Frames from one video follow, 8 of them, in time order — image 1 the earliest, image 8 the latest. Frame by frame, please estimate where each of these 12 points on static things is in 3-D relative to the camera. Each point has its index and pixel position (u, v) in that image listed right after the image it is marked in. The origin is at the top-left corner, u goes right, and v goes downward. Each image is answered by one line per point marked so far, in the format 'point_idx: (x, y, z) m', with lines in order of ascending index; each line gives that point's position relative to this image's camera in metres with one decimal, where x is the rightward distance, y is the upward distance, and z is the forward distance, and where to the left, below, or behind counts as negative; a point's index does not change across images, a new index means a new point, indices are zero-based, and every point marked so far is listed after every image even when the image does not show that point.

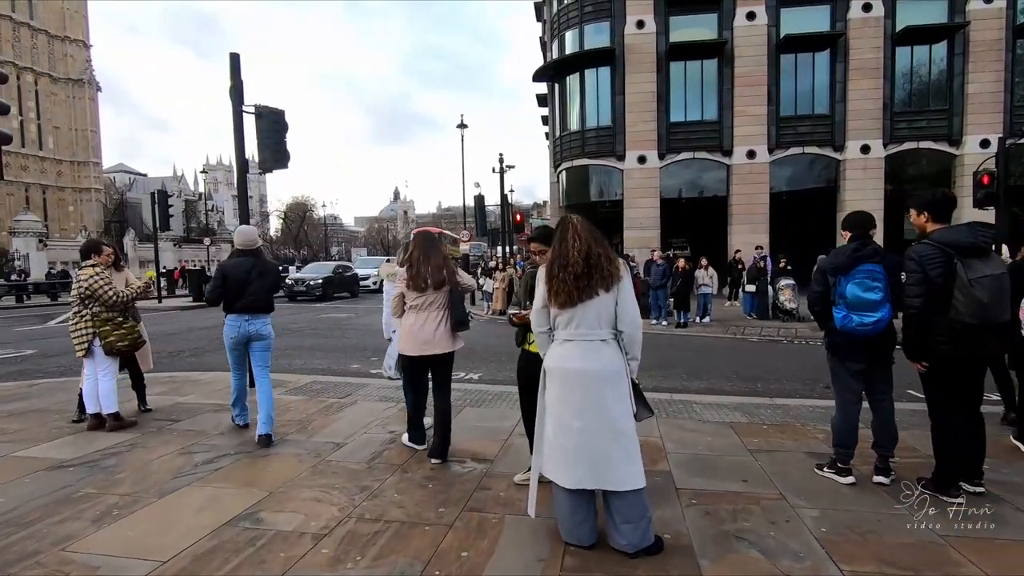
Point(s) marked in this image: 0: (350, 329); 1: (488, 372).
0: (-4.2, -1.1, +14.1) m
1: (-0.4, -1.4, +8.6) m
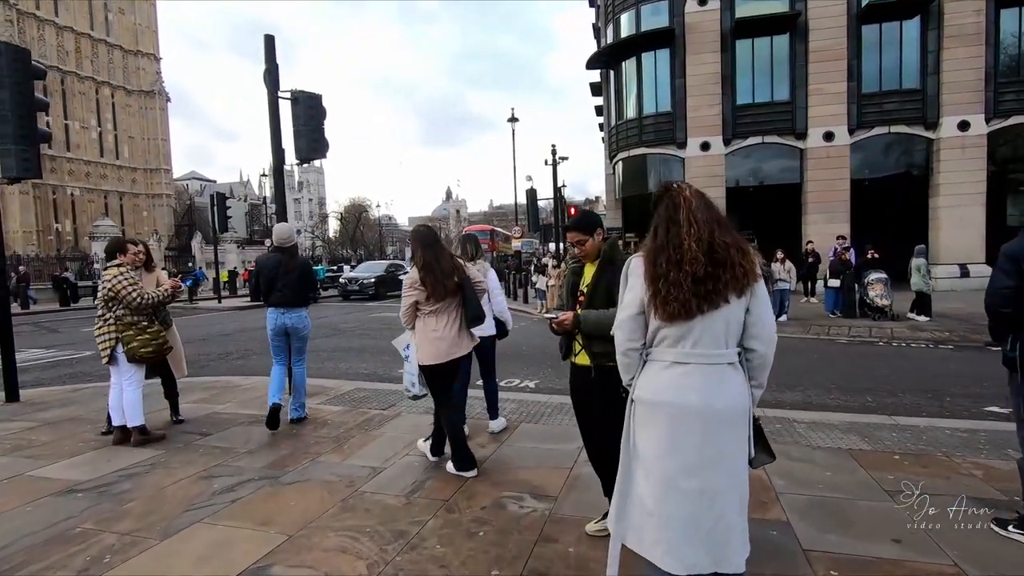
0: (-2.8, -1.1, +13.6) m
1: (+0.5, -1.3, +7.8) m
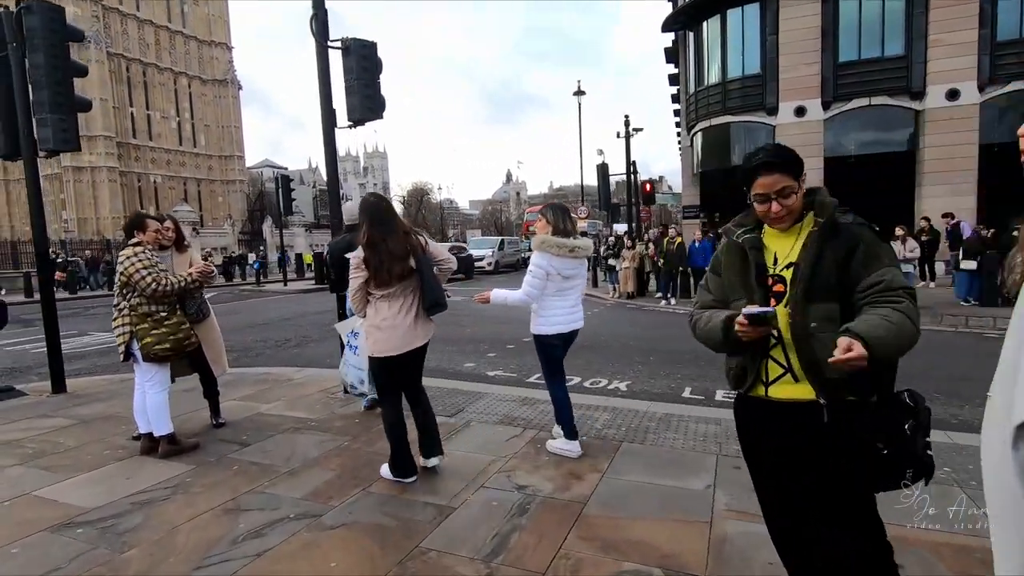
0: (-1.1, -0.7, +12.7) m
1: (+1.5, -1.1, +6.5) m
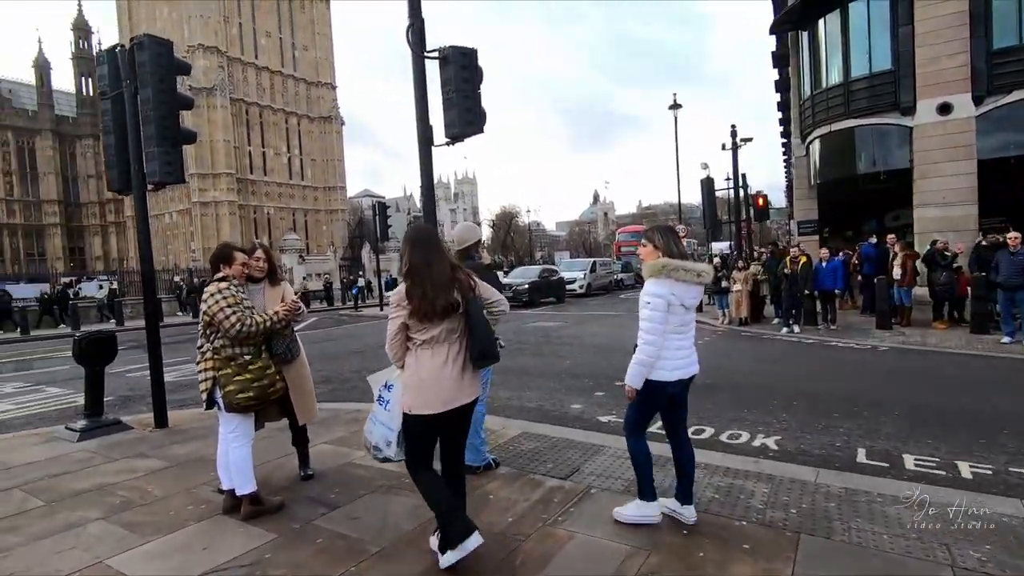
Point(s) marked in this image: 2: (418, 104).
0: (+1.1, -1.3, +11.8) m
1: (+2.7, -1.4, +5.3) m
2: (-1.0, +2.0, +5.7) m
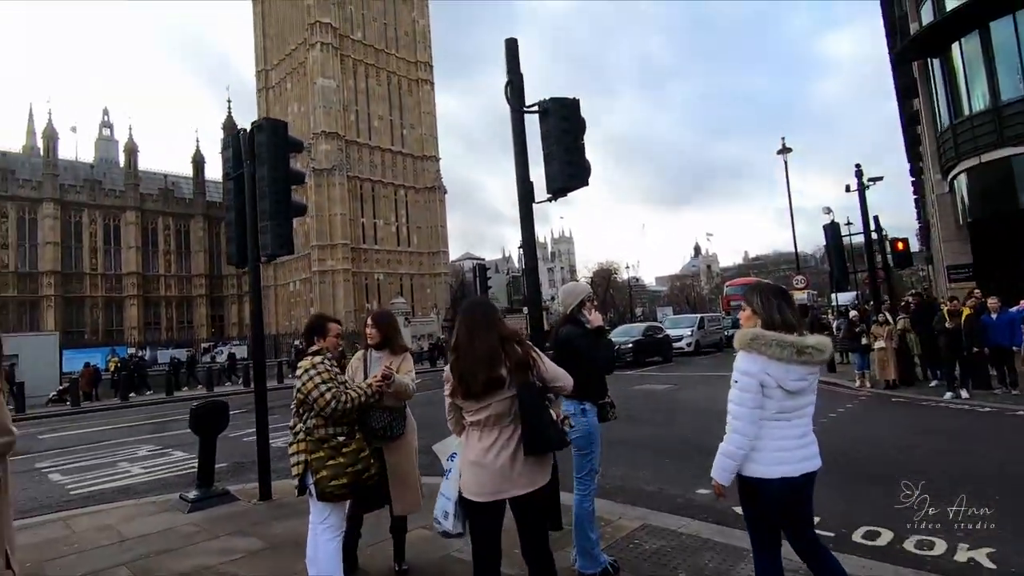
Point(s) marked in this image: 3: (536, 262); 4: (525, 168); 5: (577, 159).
0: (+3.3, -2.5, +10.7) m
1: (+3.7, -1.9, +4.0) m
2: (0.0, +1.3, +5.5) m
3: (+0.2, +0.3, +5.6) m
4: (+0.1, +1.2, +5.5) m
5: (+0.6, +1.2, +4.9) m
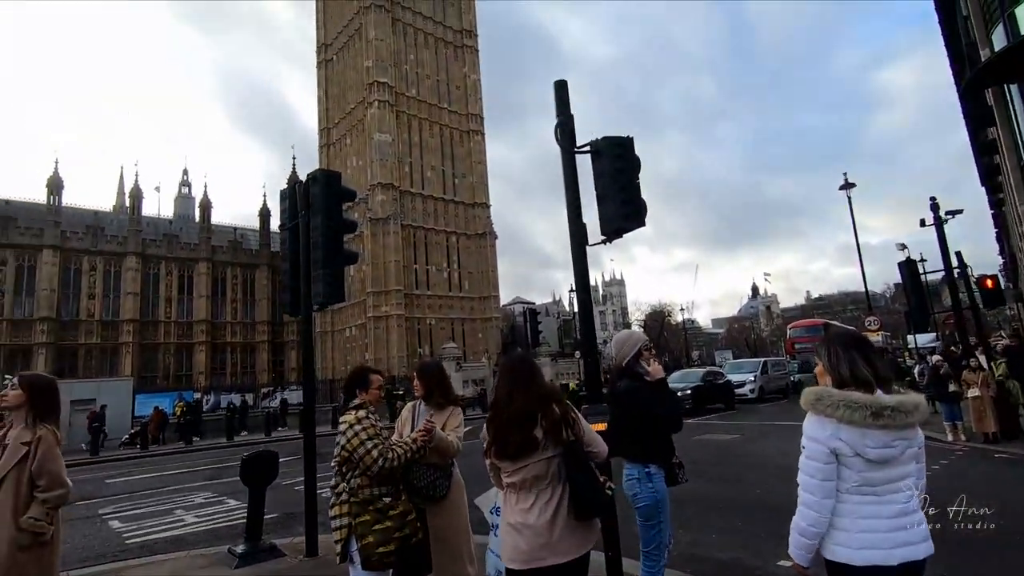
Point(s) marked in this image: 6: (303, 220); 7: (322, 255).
0: (+4.3, -3.3, +9.9) m
1: (+4.0, -2.2, +3.3) m
2: (+0.5, +0.9, +5.3) m
3: (+0.8, -0.2, +5.3) m
4: (+0.6, +0.8, +5.3) m
5: (+1.0, +0.8, +4.7) m
6: (-2.6, +0.9, +6.8) m
7: (-2.2, +0.4, +6.3) m
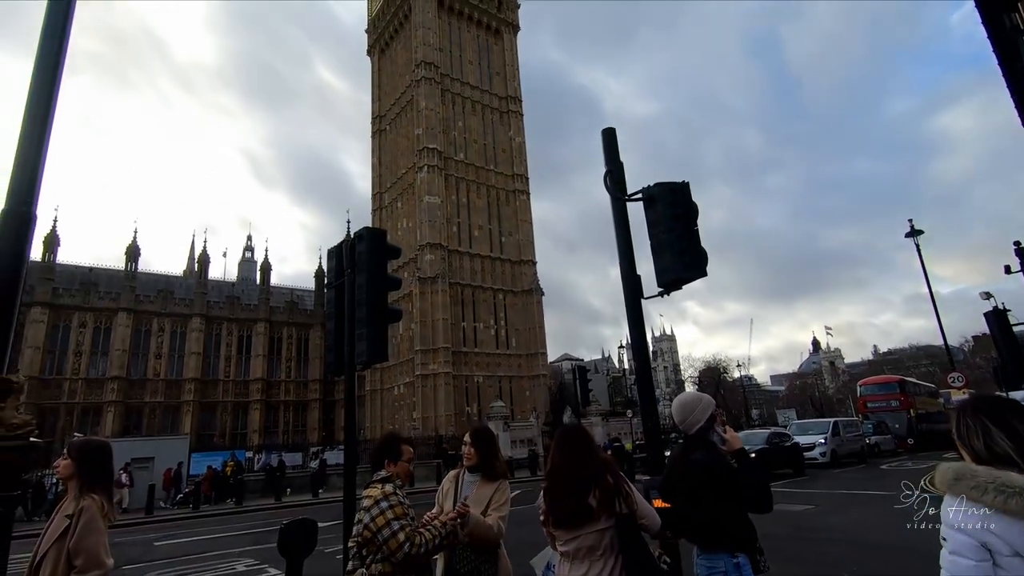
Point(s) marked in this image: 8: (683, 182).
0: (+5.2, -4.2, +8.8) m
1: (+4.3, -2.4, +2.4) m
2: (+1.0, +0.3, +5.0) m
3: (+1.2, -0.7, +4.9) m
4: (+1.1, +0.3, +4.9) m
5: (+1.4, +0.3, +4.3) m
6: (-2.0, +0.1, +6.8) m
7: (-1.7, -0.3, +6.2) m
8: (+1.4, +0.9, +4.5) m
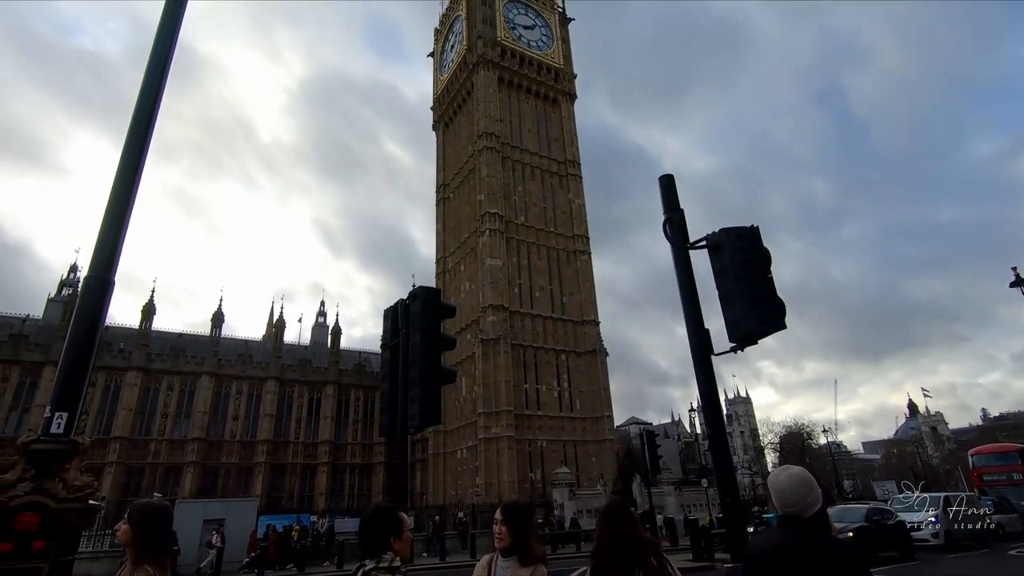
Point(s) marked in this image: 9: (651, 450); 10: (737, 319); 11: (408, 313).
0: (+6.1, -5.0, +7.3) m
1: (+4.5, -2.5, +1.3) m
2: (+1.5, -0.1, +4.6) m
3: (+1.7, -1.2, +4.4) m
4: (+1.5, -0.2, +4.5) m
5: (+1.8, -0.1, +3.9) m
6: (-1.3, -0.6, +6.7) m
7: (-1.0, -1.0, +6.0) m
8: (+1.8, +0.5, +4.2) m
9: (+5.2, -6.0, +20.0) m
10: (+1.6, -0.3, +3.9) m
11: (-1.3, -0.3, +6.7) m
